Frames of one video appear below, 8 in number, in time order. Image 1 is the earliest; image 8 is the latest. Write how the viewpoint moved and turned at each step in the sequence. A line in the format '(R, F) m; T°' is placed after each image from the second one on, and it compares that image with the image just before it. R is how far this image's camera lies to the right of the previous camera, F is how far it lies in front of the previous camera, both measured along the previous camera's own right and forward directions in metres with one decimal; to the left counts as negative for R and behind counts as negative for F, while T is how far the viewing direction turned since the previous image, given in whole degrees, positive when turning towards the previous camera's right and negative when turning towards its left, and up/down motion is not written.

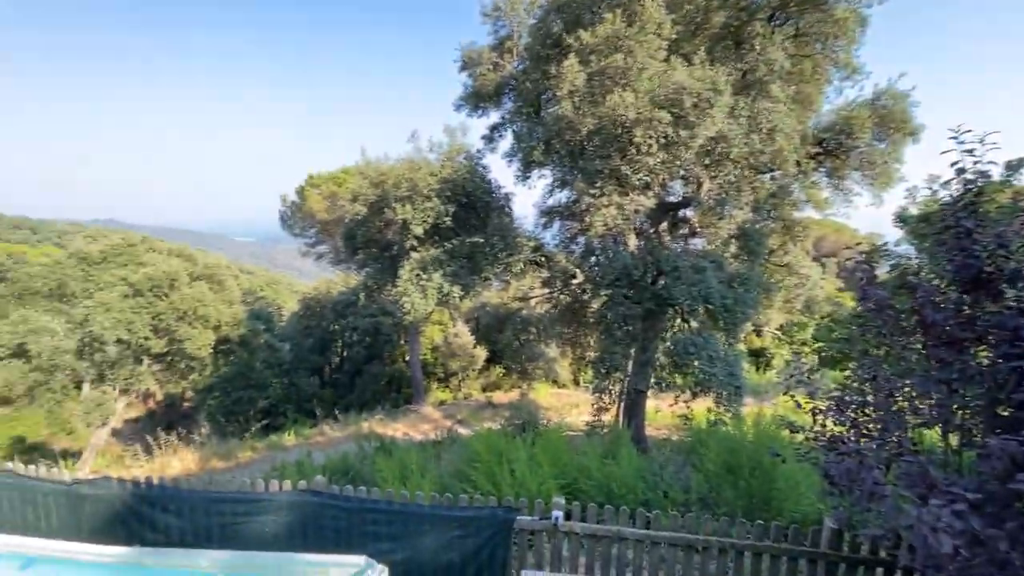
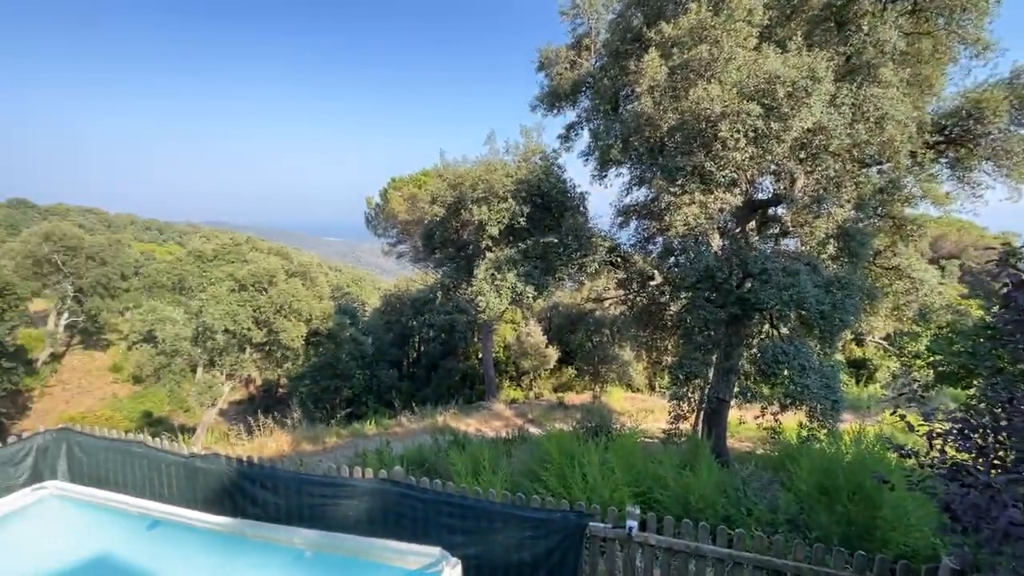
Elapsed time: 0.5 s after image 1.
(0.0, 0.0) m; -9°
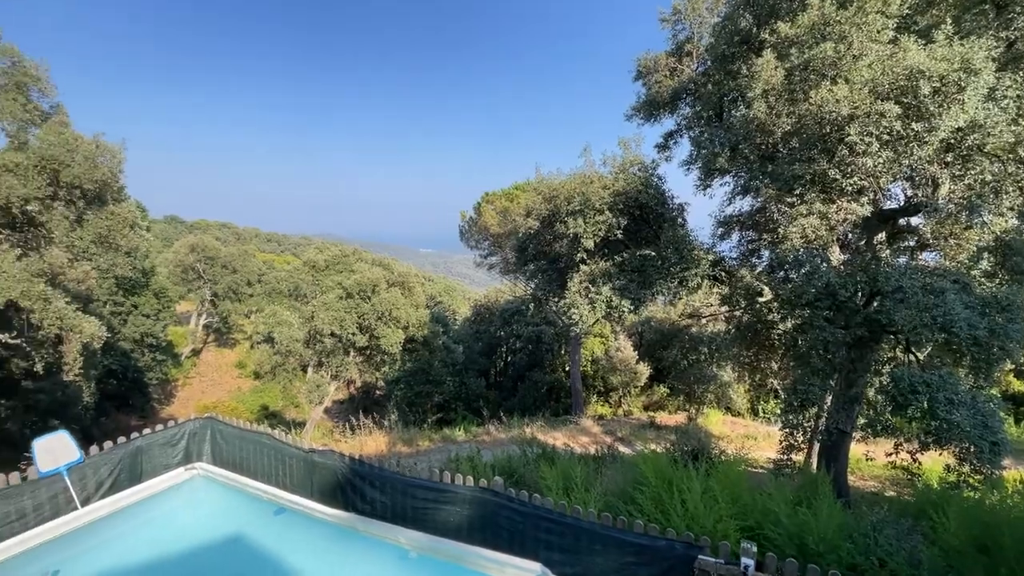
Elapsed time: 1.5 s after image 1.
(-0.1, 0.0) m; -10°
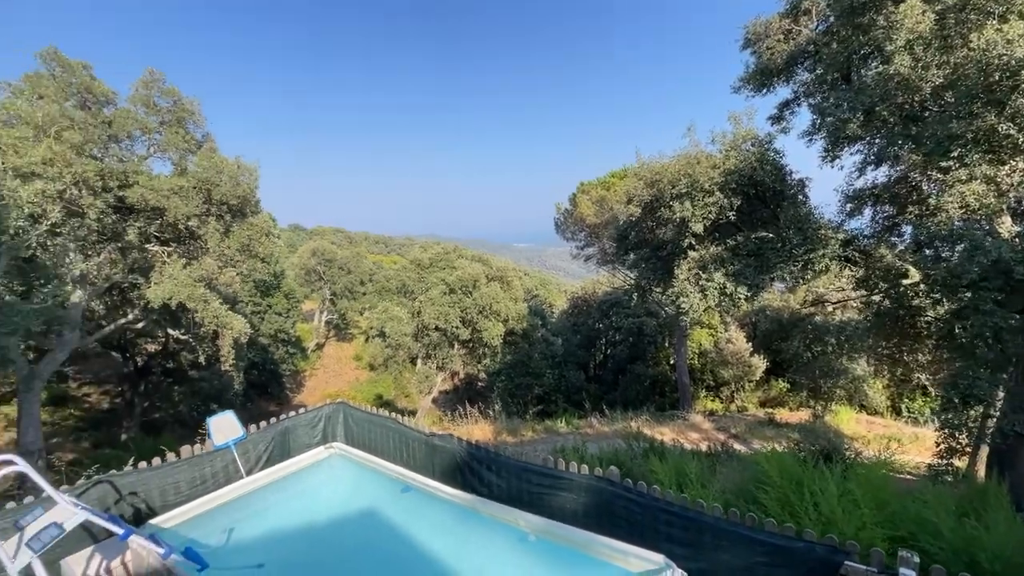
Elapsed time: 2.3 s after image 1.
(-0.1, 0.0) m; -11°
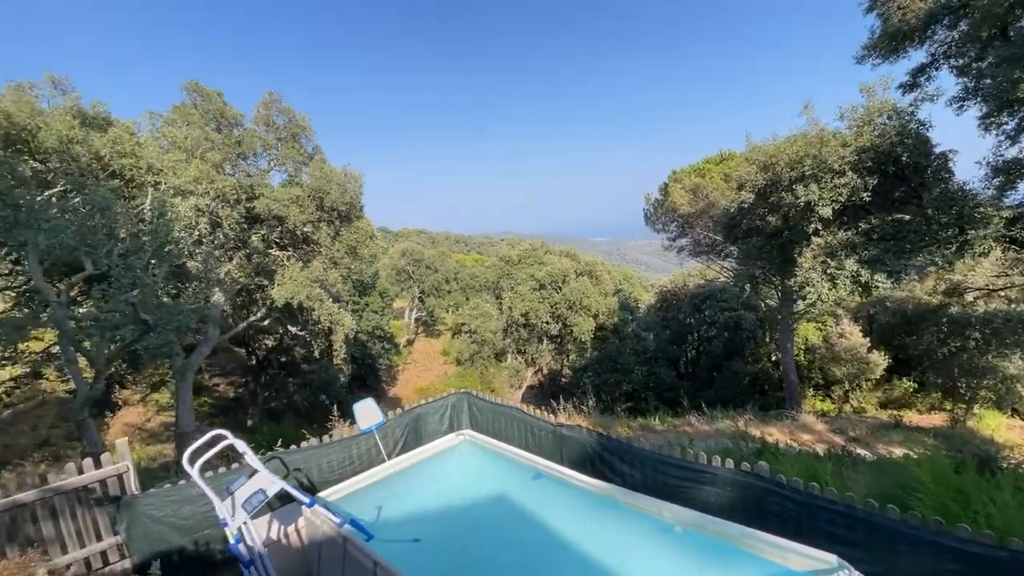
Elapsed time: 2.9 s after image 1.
(-0.3, -0.1) m; -9°
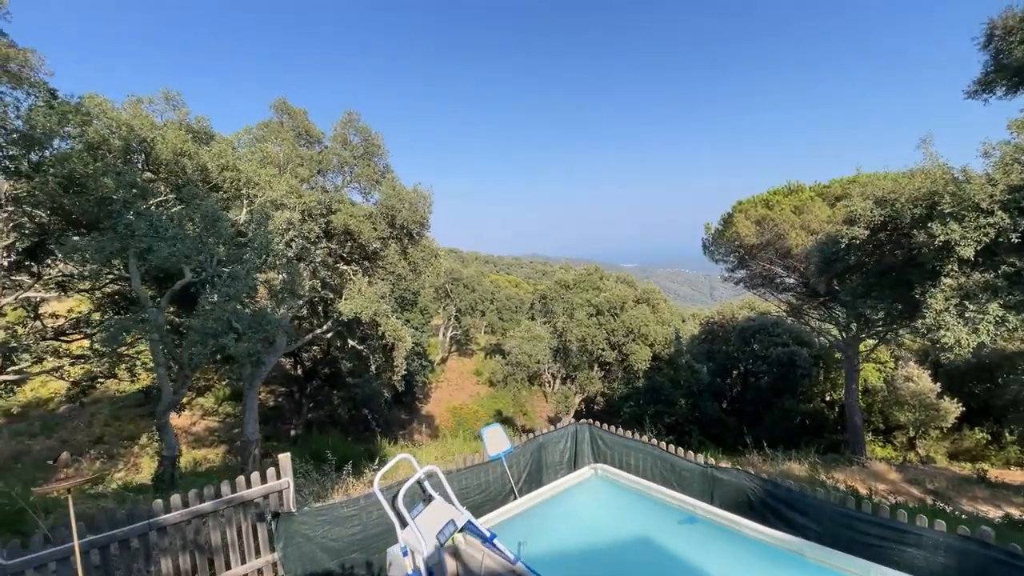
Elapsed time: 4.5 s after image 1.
(-0.9, +0.1) m; -3°
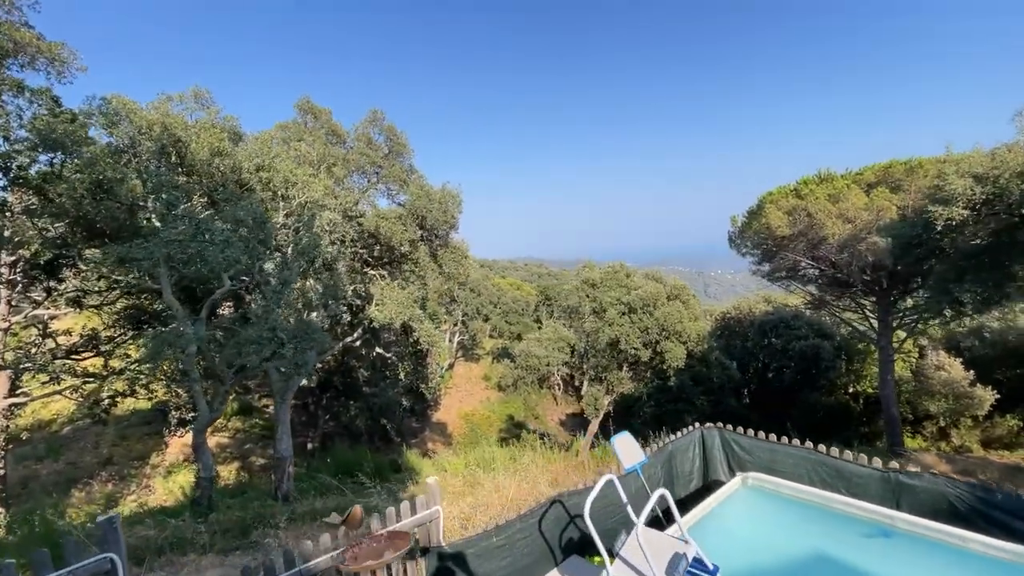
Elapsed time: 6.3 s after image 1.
(-1.0, +0.4) m; +1°
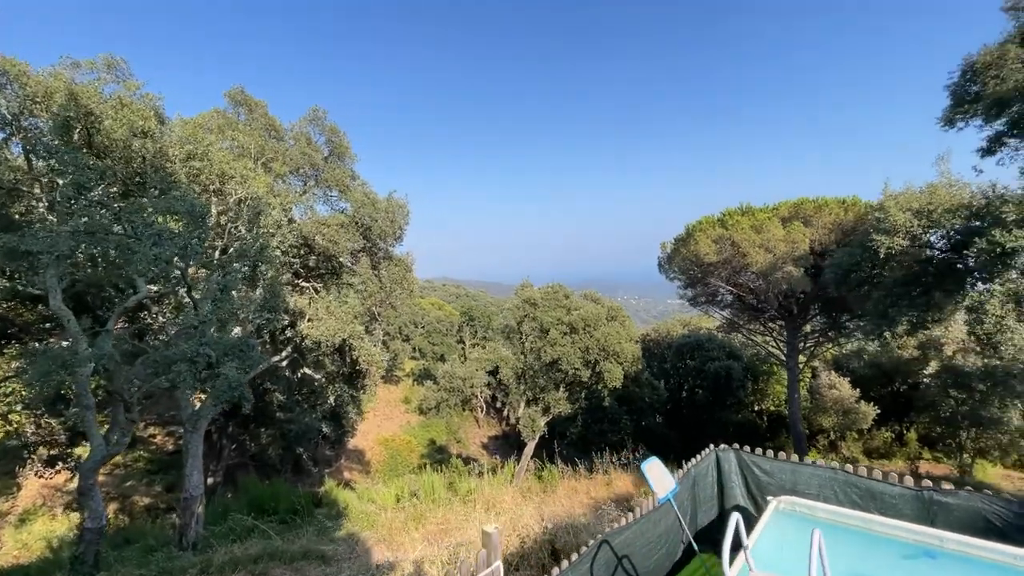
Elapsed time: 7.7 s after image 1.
(-0.7, +0.4) m; +10°
